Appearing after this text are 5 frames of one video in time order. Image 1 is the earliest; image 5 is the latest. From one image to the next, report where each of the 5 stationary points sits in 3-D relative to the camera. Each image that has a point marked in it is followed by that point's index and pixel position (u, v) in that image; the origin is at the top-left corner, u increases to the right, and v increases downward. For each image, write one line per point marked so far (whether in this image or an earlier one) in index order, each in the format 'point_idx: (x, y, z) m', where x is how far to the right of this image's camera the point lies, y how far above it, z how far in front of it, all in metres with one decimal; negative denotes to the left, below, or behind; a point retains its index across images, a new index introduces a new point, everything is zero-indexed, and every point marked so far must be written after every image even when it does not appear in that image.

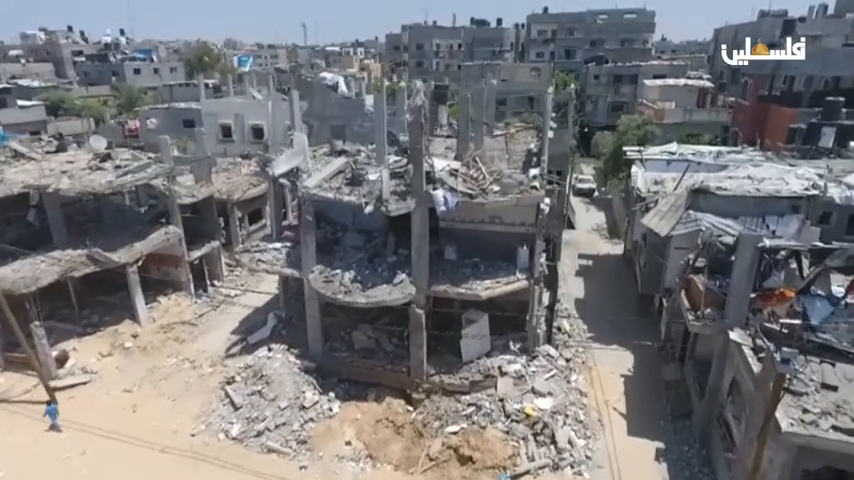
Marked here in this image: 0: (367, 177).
0: (-2.0, +2.0, +16.8) m
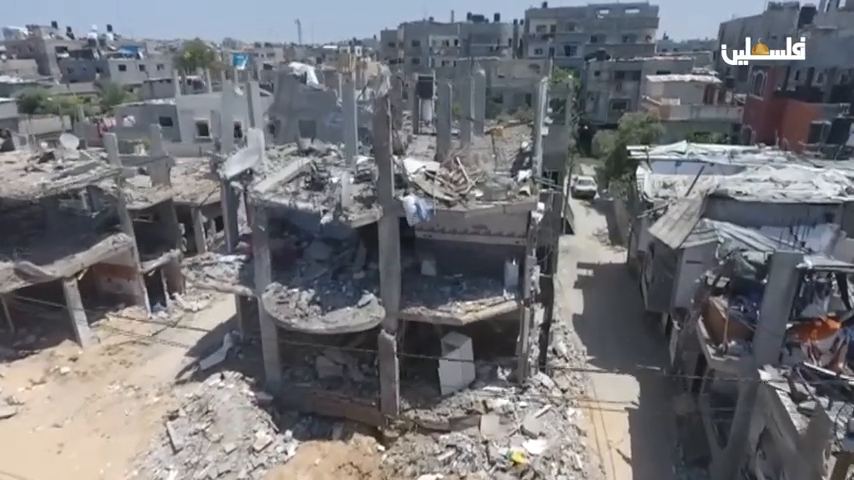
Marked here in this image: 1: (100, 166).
0: (-2.7, +1.7, +14.4) m
1: (-12.3, +2.8, +19.4) m
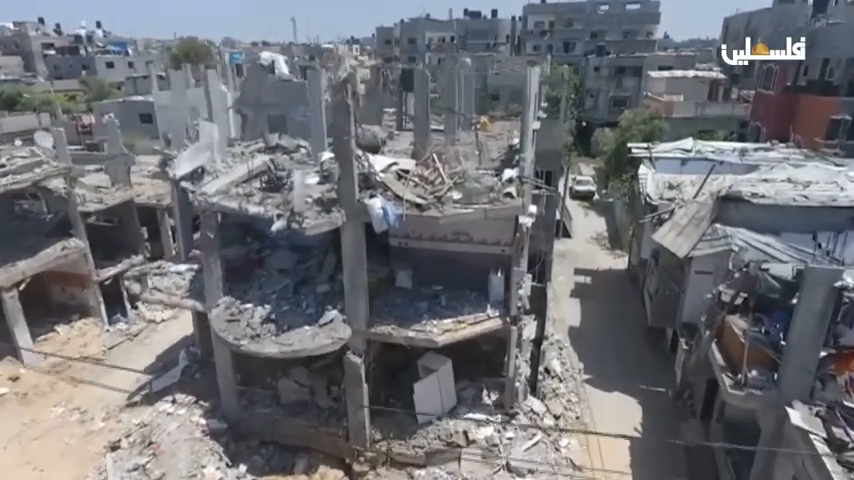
0: (-3.4, +1.5, +12.6) m
1: (-12.9, +2.6, +17.6) m
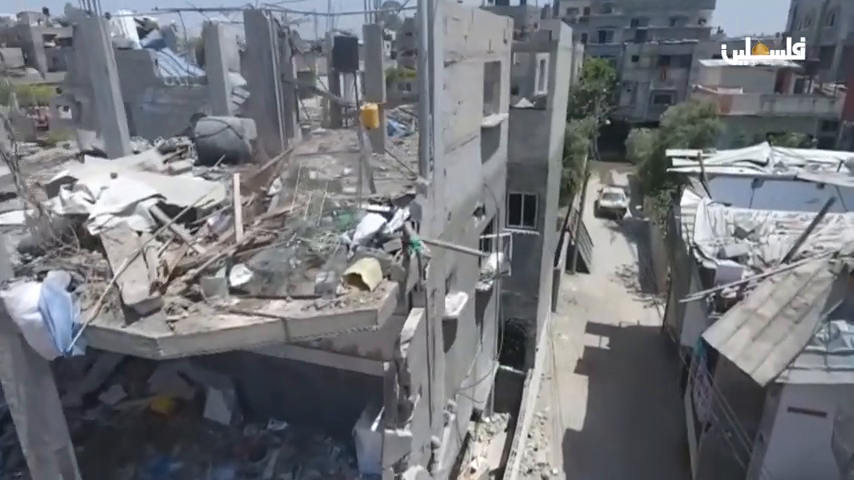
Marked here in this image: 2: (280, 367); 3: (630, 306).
0: (-5.7, +0.2, +6.4) m
1: (-14.8, +1.6, +12.1) m
2: (-2.0, -1.7, +6.8) m
3: (+7.3, -2.4, +18.7) m
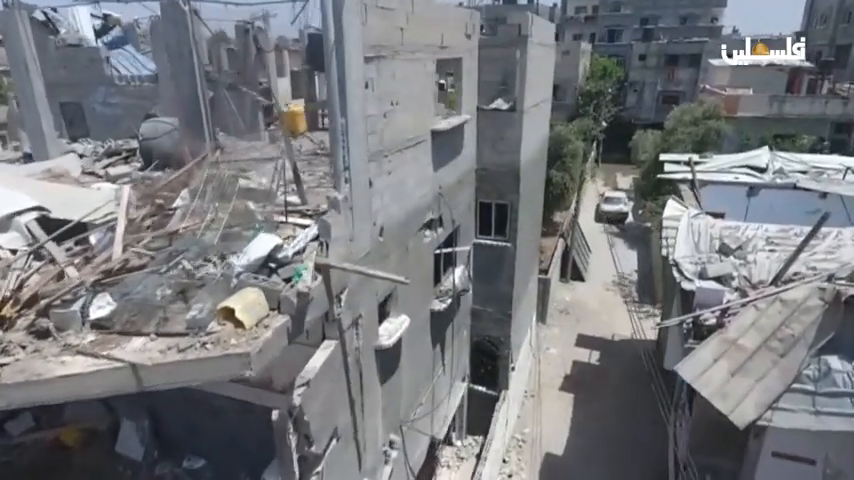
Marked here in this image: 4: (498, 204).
0: (-6.5, +0.1, +5.8) m
1: (-15.5, +1.5, +11.7) m
2: (-2.8, -1.9, +6.1) m
3: (+6.8, -2.7, +17.8) m
4: (+1.4, +0.7, +9.9) m
